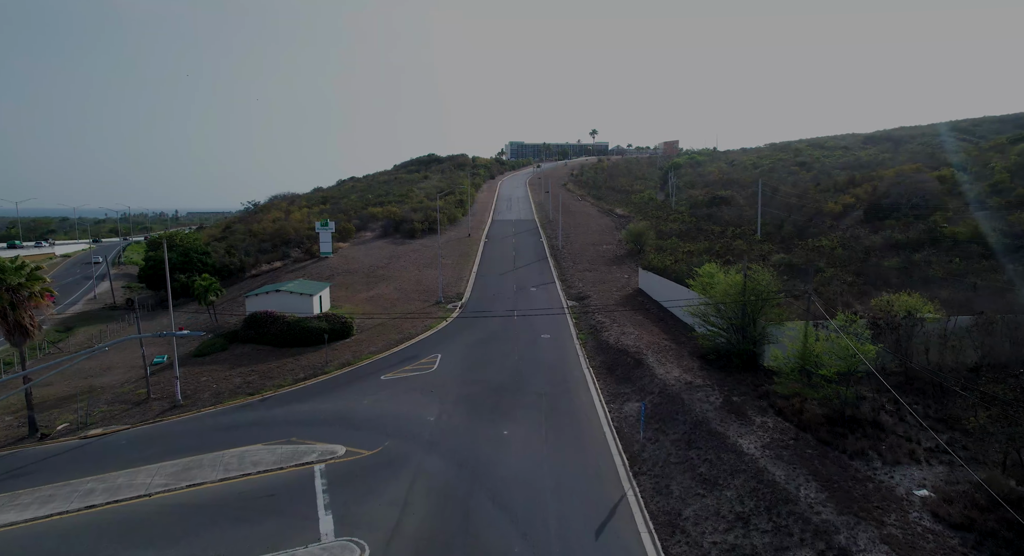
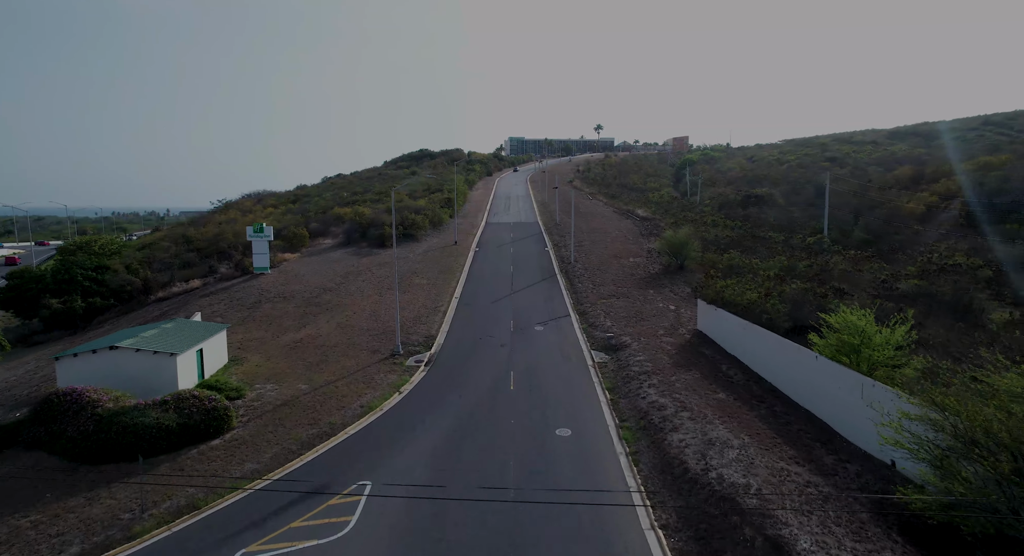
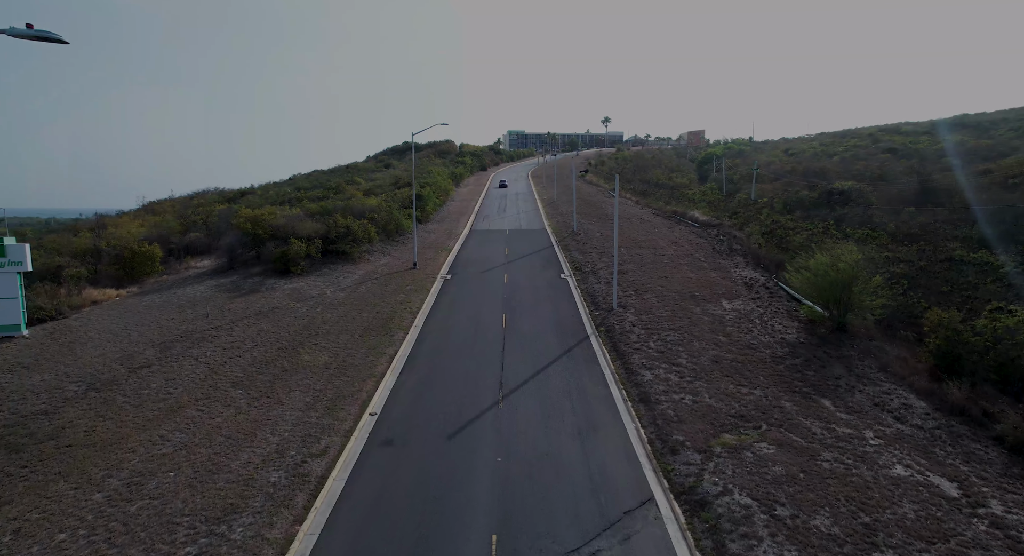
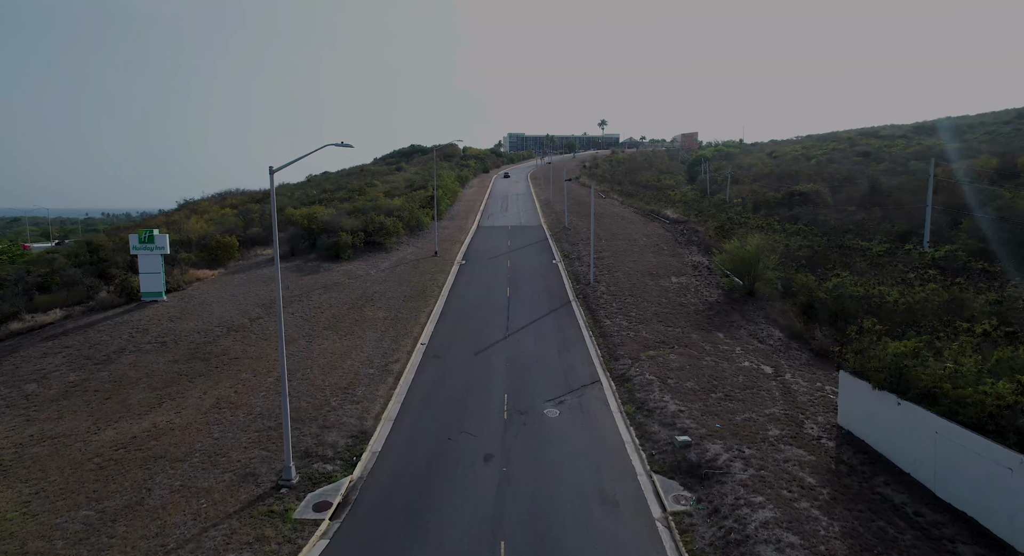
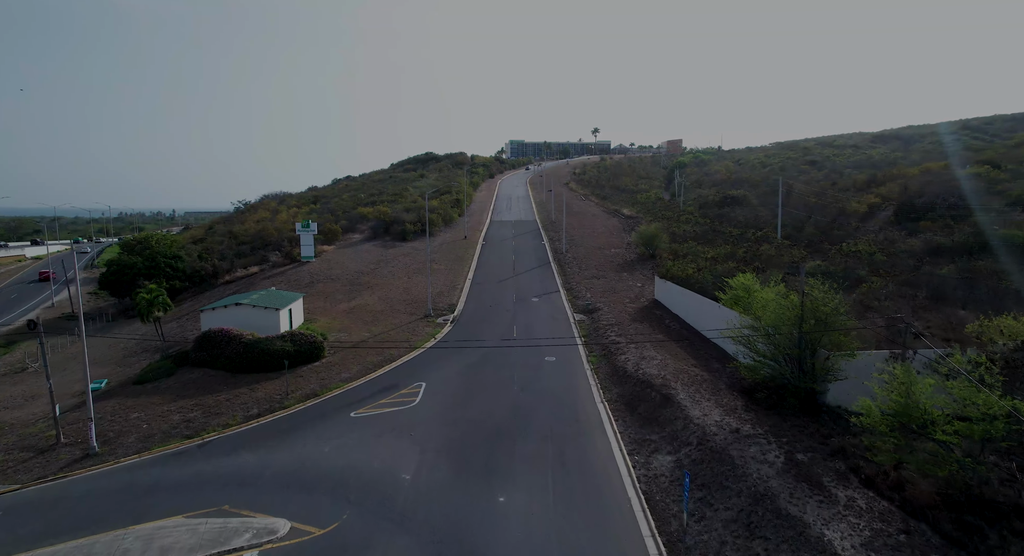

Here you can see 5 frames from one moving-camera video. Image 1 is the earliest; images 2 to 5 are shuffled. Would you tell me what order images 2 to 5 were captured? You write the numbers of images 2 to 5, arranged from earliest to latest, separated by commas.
5, 2, 4, 3
